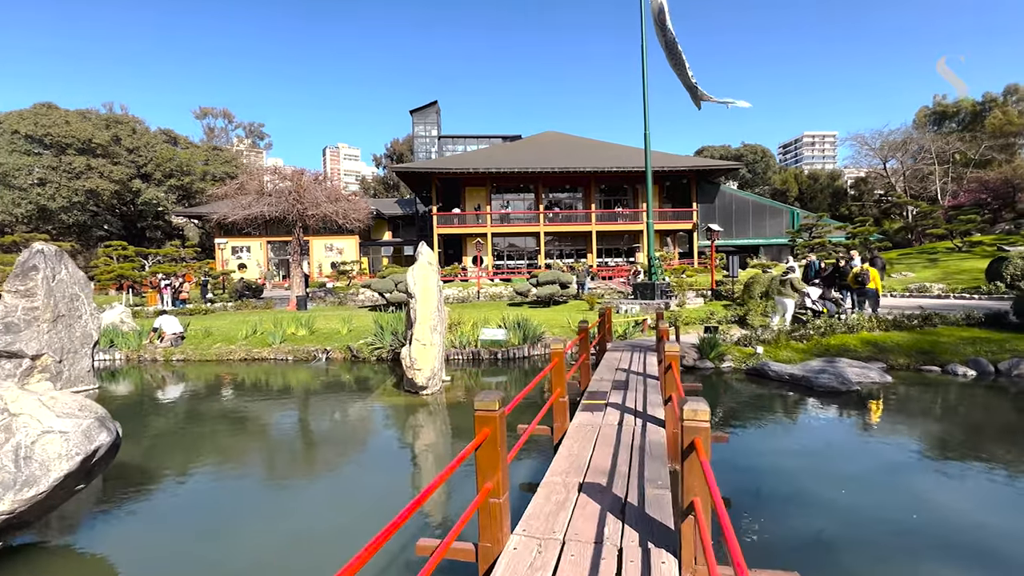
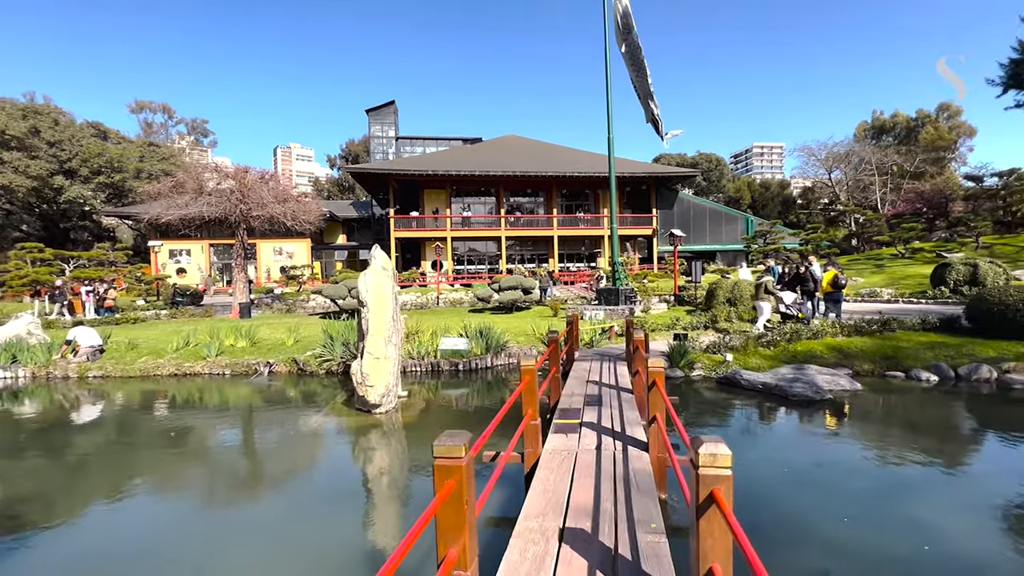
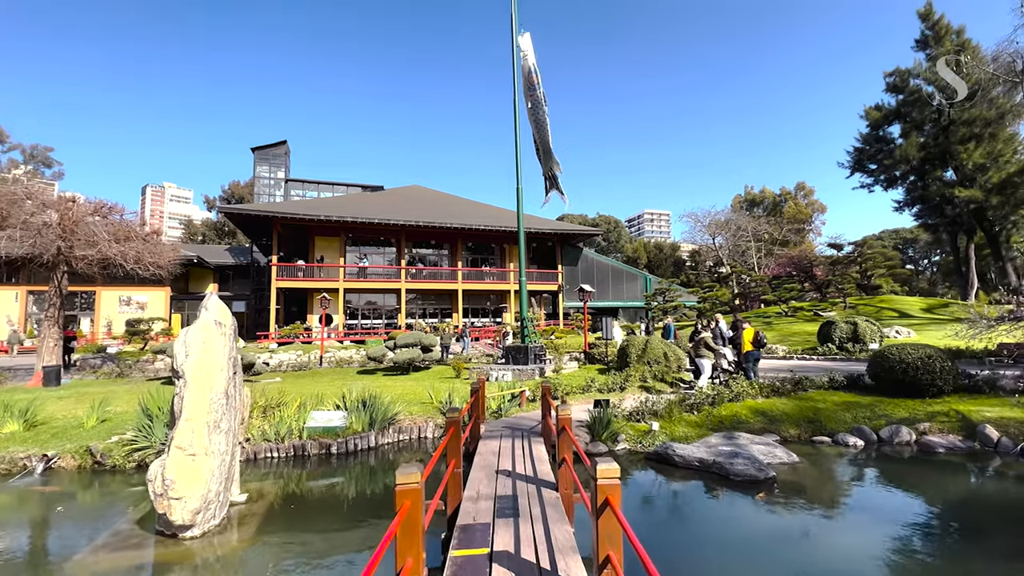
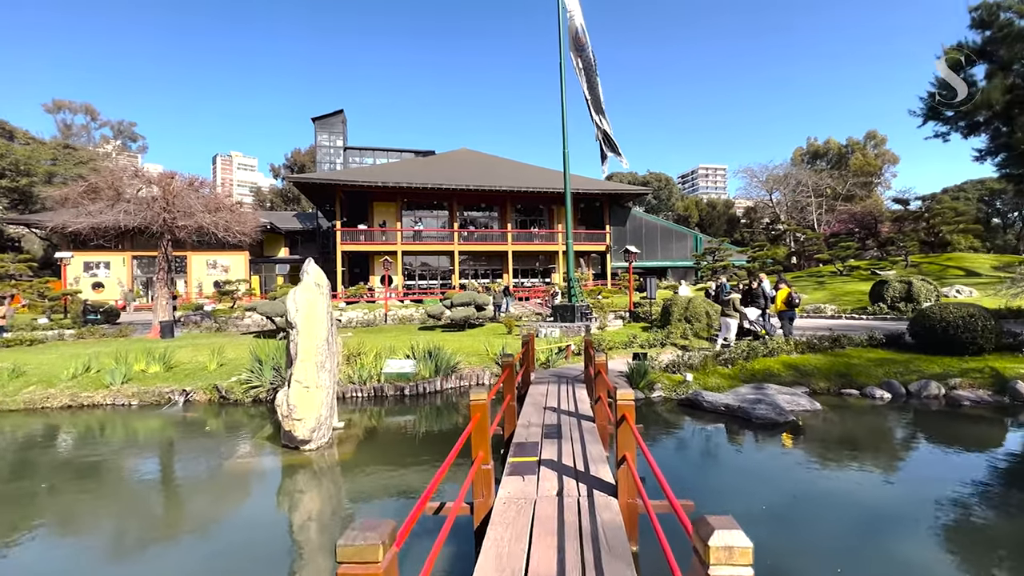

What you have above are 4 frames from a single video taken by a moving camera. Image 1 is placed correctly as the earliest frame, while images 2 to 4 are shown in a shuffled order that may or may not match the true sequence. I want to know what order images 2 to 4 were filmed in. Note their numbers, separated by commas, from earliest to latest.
2, 4, 3
